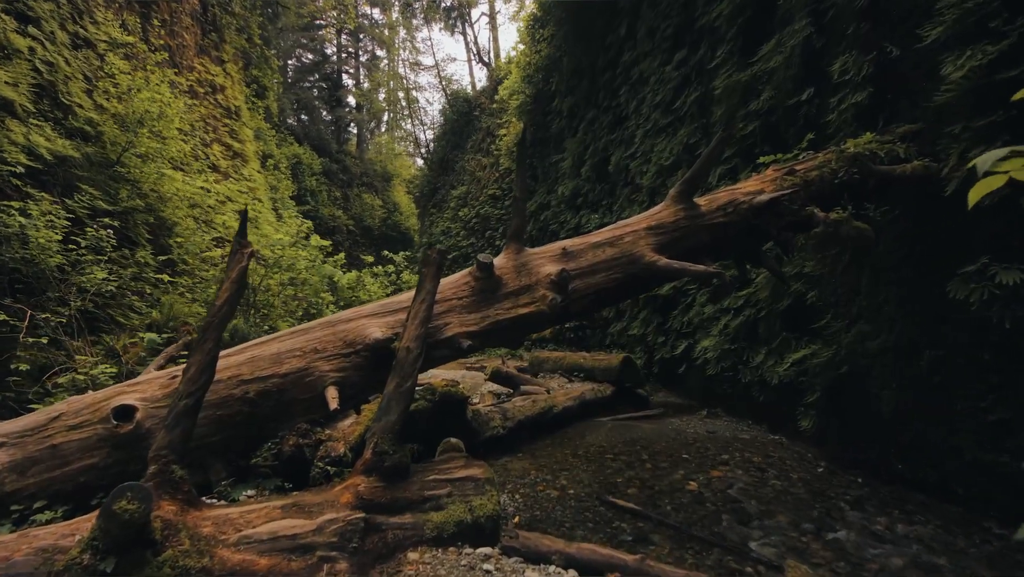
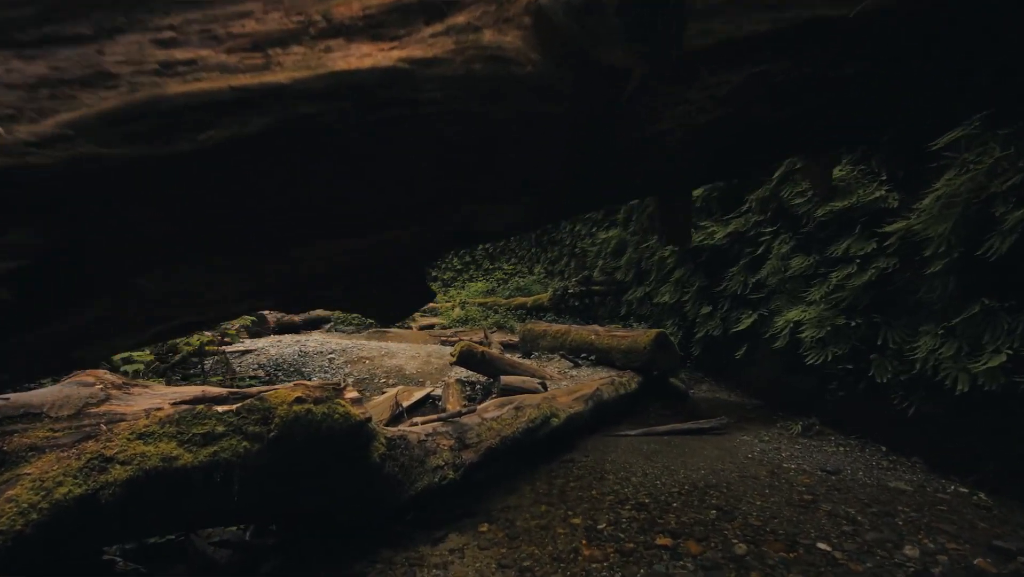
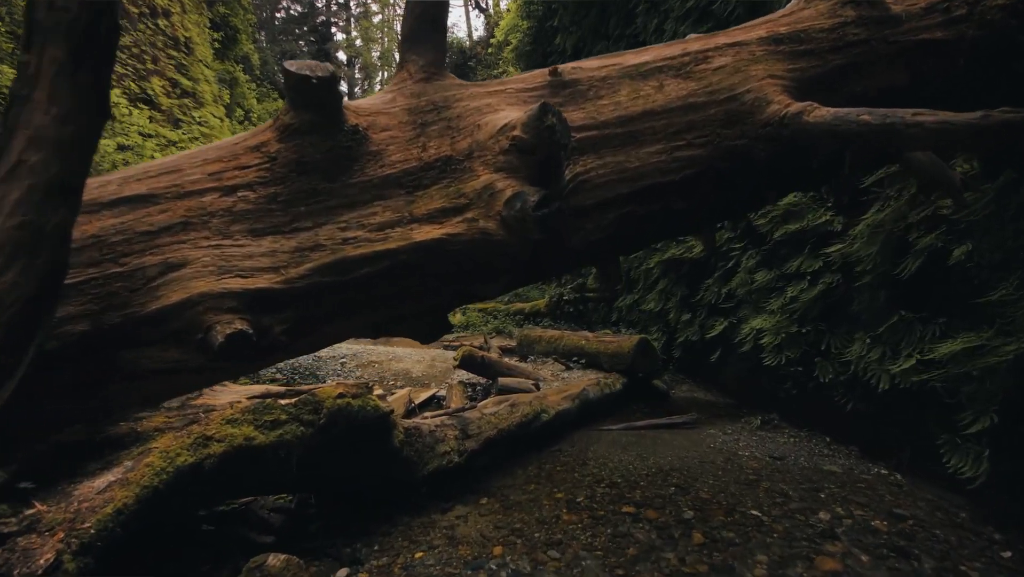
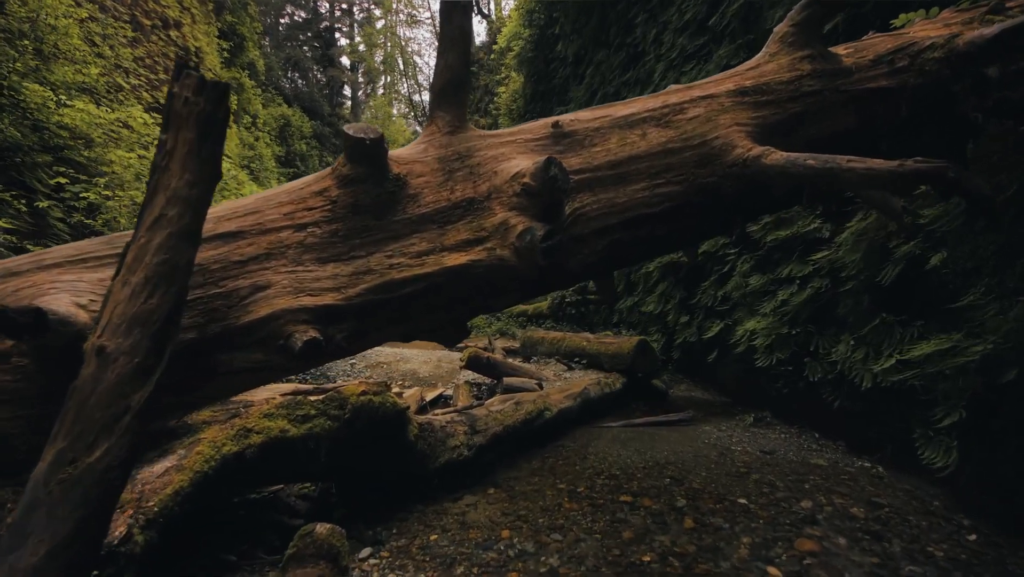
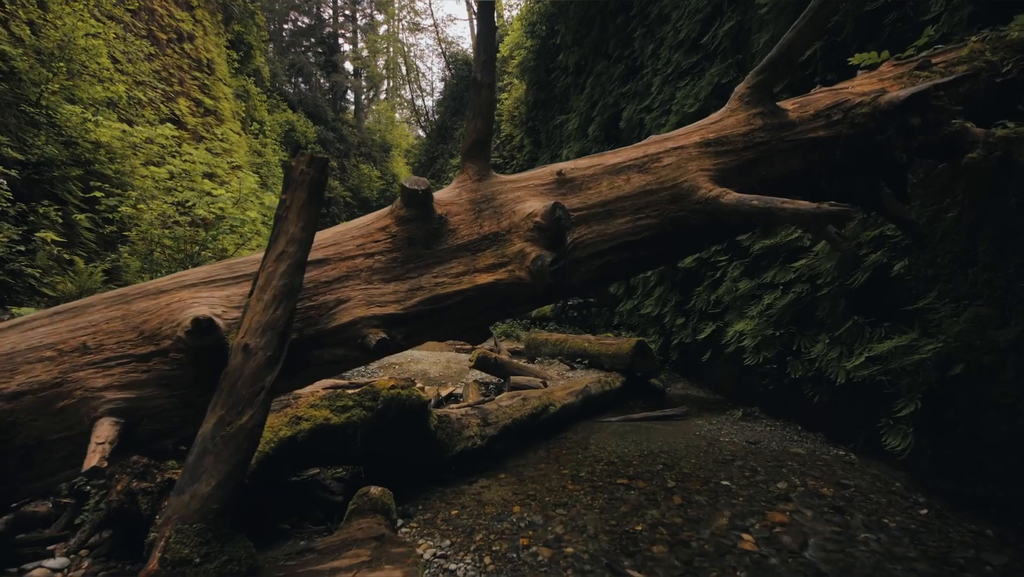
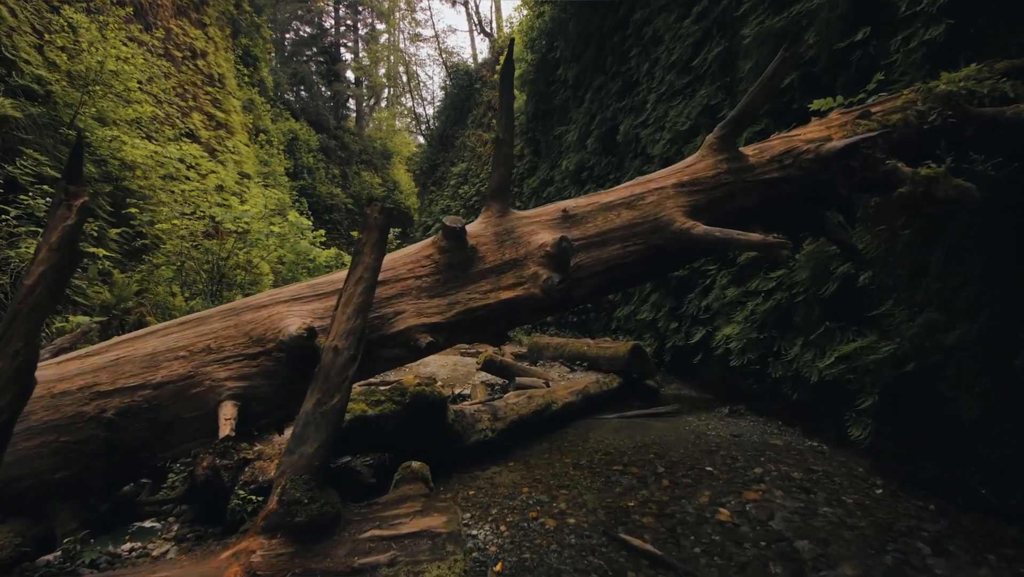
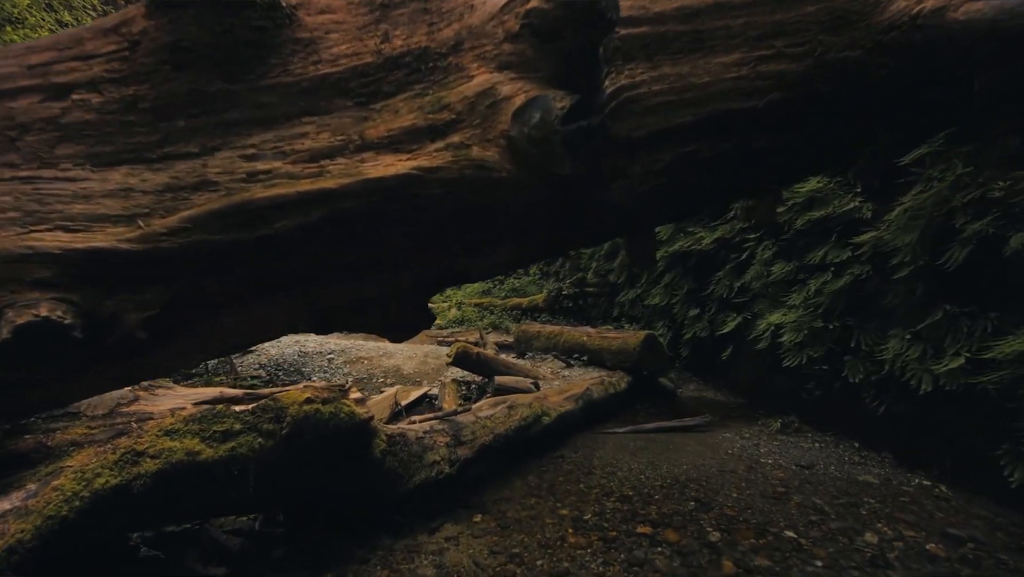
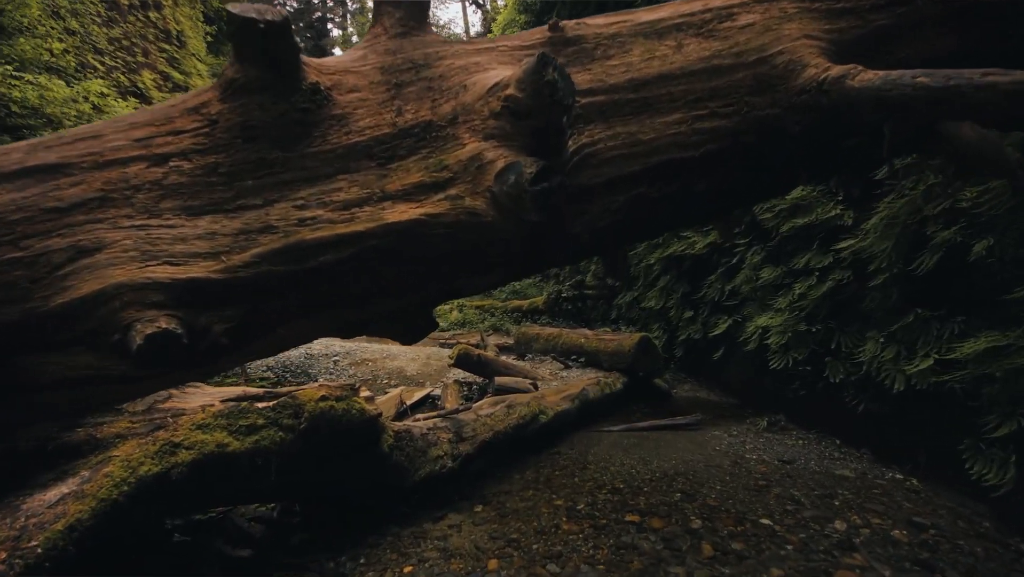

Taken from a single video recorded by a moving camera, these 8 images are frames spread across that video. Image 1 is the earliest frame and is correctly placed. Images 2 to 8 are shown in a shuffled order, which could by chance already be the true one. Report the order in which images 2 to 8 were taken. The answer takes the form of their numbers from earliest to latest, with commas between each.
6, 5, 4, 3, 8, 7, 2
